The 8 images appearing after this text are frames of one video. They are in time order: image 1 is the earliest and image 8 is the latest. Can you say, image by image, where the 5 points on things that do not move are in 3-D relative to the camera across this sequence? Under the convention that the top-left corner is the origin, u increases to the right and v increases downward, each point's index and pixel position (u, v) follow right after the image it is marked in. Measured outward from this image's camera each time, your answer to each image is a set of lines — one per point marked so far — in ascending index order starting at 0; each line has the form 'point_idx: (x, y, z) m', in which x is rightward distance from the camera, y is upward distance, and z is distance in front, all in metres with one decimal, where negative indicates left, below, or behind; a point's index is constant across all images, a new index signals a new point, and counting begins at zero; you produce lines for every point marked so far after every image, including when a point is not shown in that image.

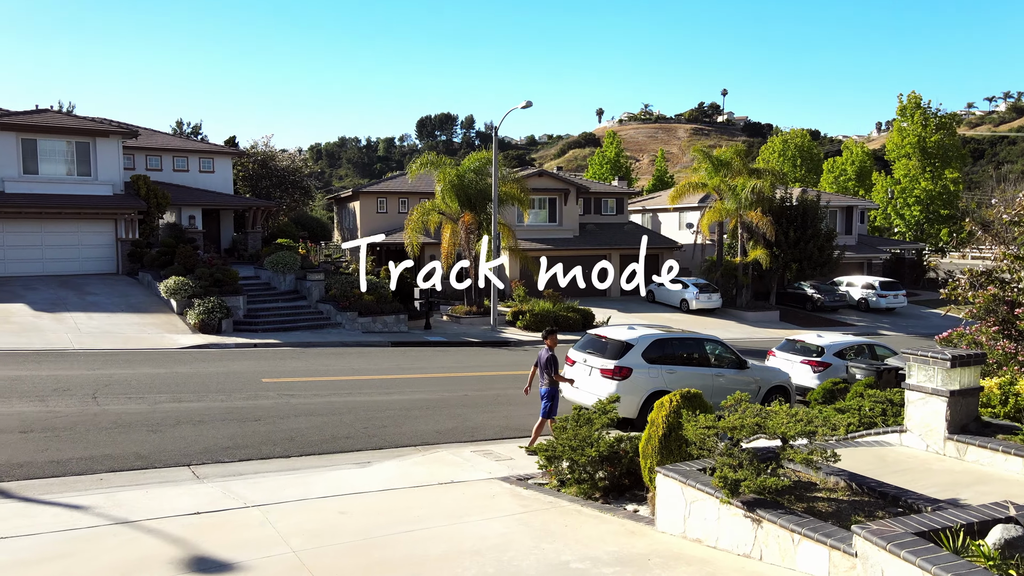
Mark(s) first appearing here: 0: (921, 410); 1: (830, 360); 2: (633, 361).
0: (+3.7, -1.1, +6.8) m
1: (+6.2, -1.4, +14.6) m
2: (+1.9, -1.2, +12.0) m
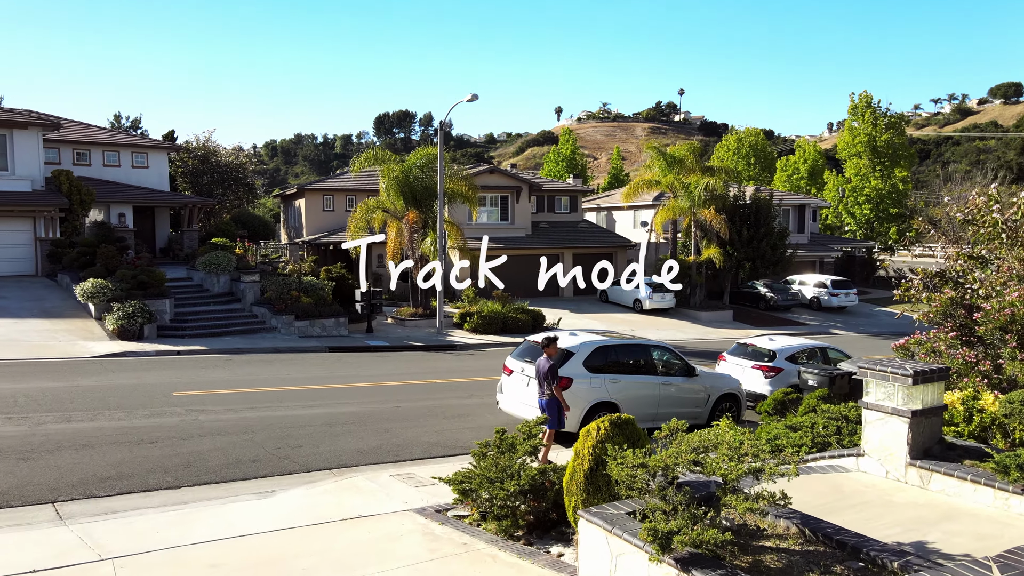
0: (+3.0, -1.2, +6.1) m
1: (+5.1, -1.5, +14.0) m
2: (+0.9, -1.2, +11.2) m
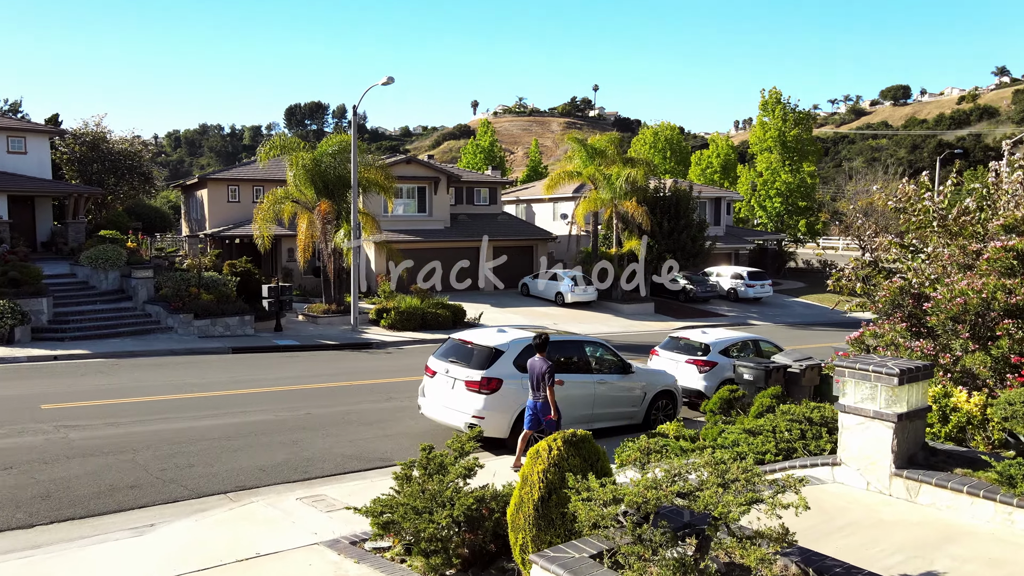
0: (+2.5, -1.1, +5.4) m
1: (+3.7, -1.3, +13.5) m
2: (-0.1, -1.1, +10.2) m
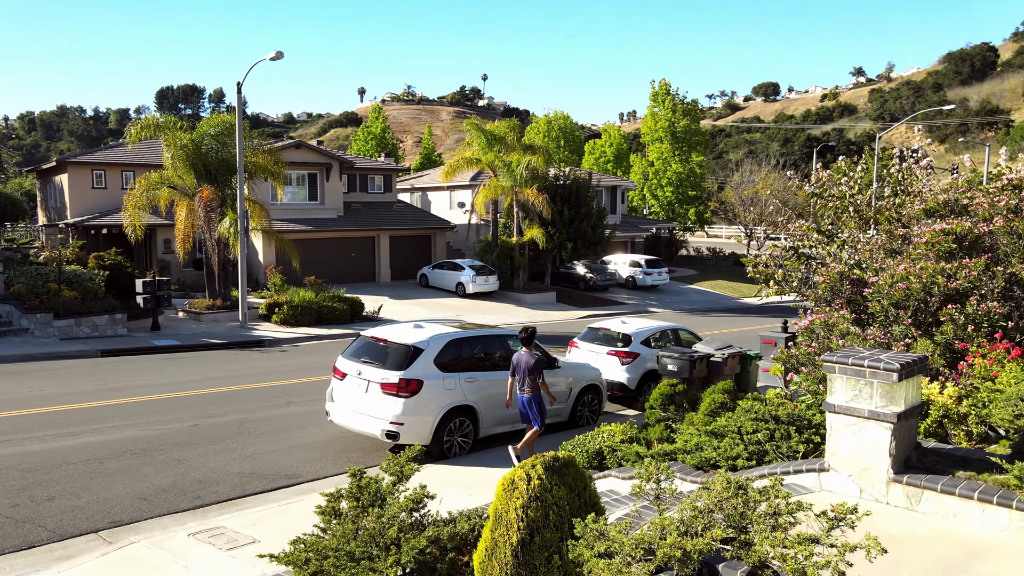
0: (+2.2, -1.0, +4.8) m
1: (+2.2, -1.1, +13.0) m
2: (-1.1, -1.0, +9.2) m
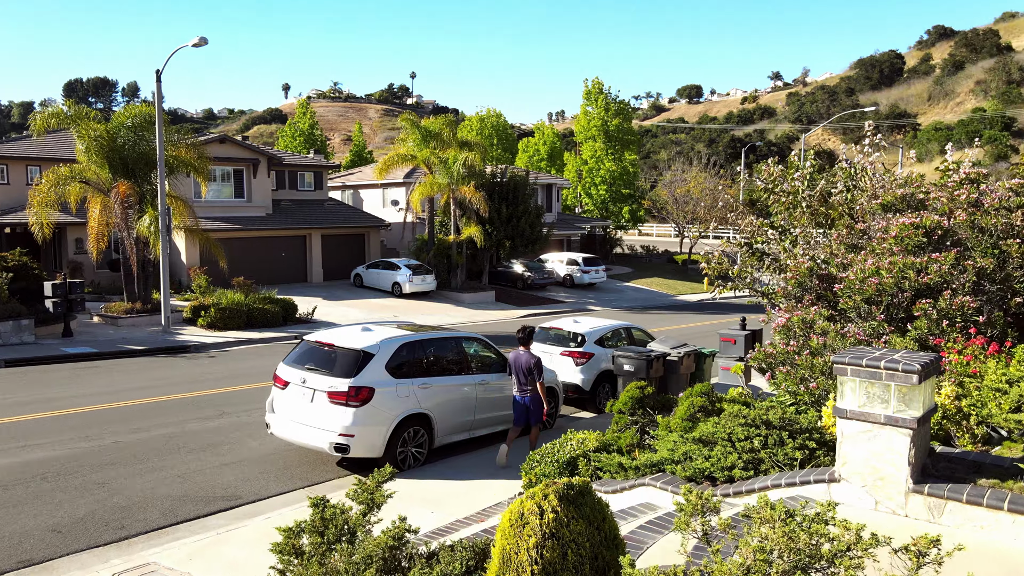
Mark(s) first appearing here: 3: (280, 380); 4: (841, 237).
0: (+2.1, -1.0, +4.5) m
1: (+1.3, -1.1, +12.6) m
2: (-1.6, -1.0, +8.5) m
3: (-2.8, -1.1, +8.9) m
4: (+4.5, +0.7, +10.1) m
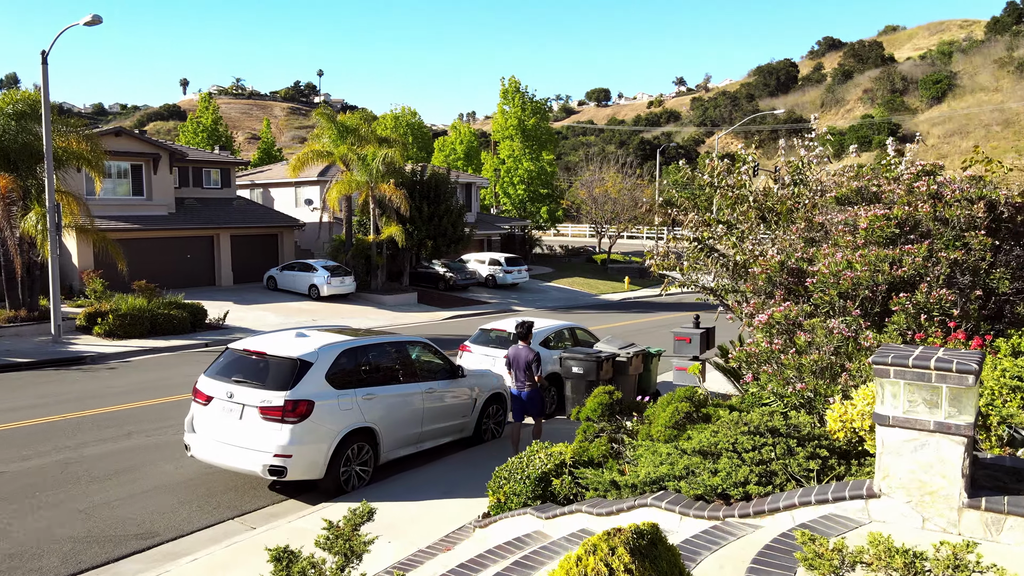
0: (+2.1, -0.9, +4.0) m
1: (+0.4, -1.0, +12.0) m
2: (-2.1, -1.0, +7.6) m
3: (-3.3, -1.1, +7.8) m
4: (+3.8, +0.8, +9.8) m
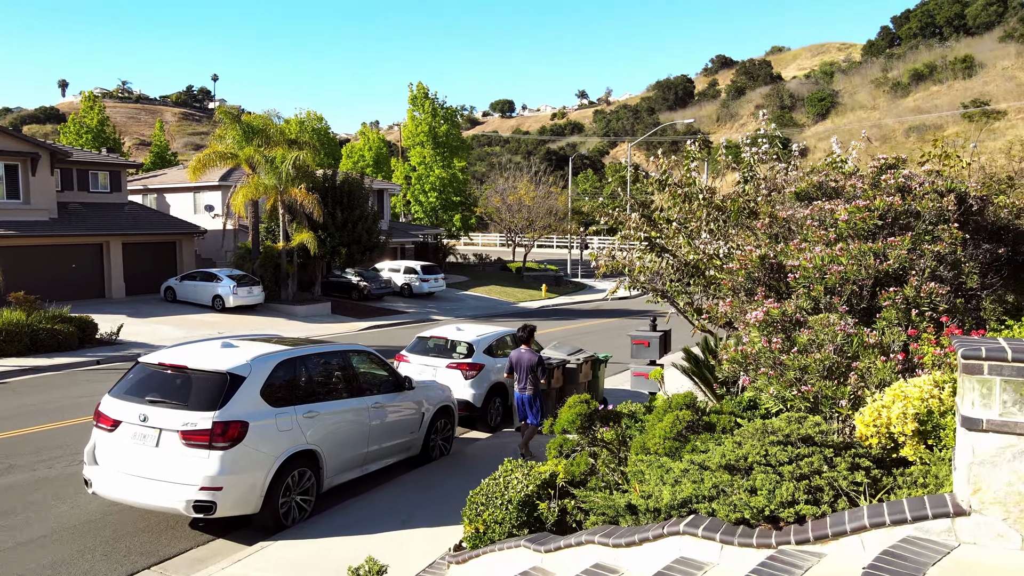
0: (+2.3, -0.8, +3.4) m
1: (-0.5, -1.1, +11.1) m
2: (-2.3, -1.0, +6.4) m
3: (-3.6, -1.2, +6.5) m
4: (+3.2, +0.8, +9.5) m
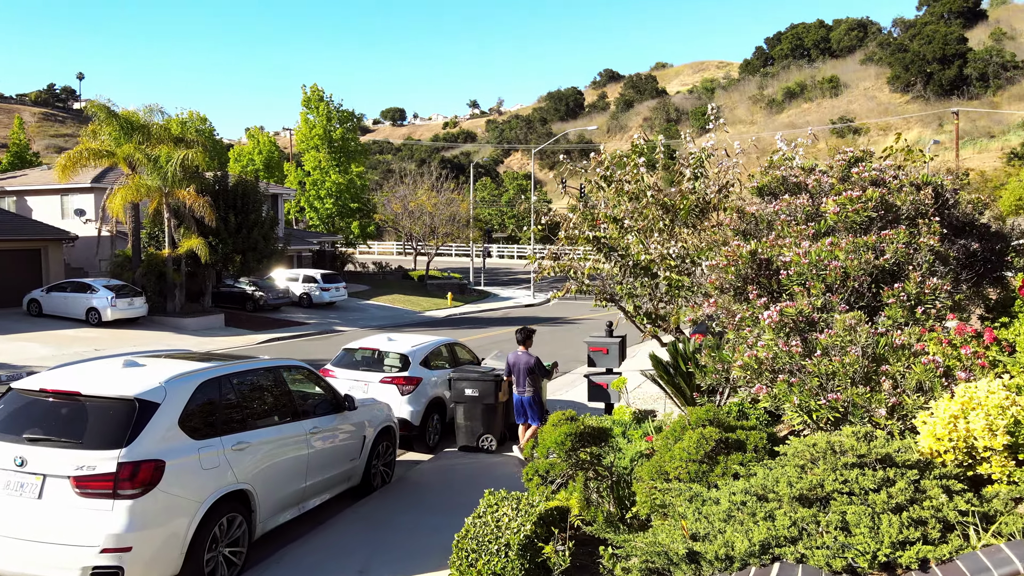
0: (+2.5, -0.8, +2.7) m
1: (-1.2, -1.2, +10.0) m
2: (-2.4, -1.1, +5.1) m
3: (-3.7, -1.2, +5.0) m
4: (+2.5, +0.8, +8.9) m
